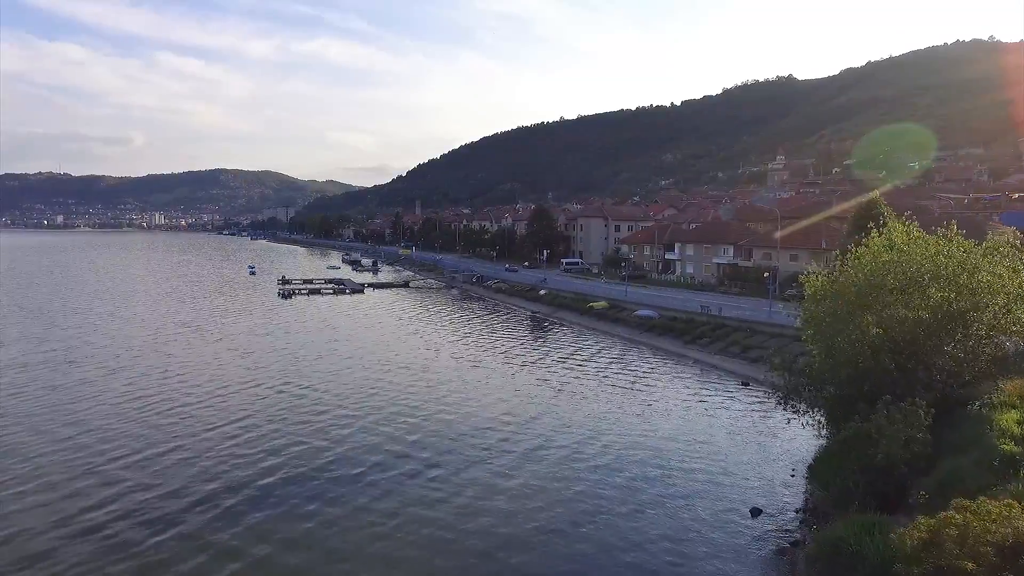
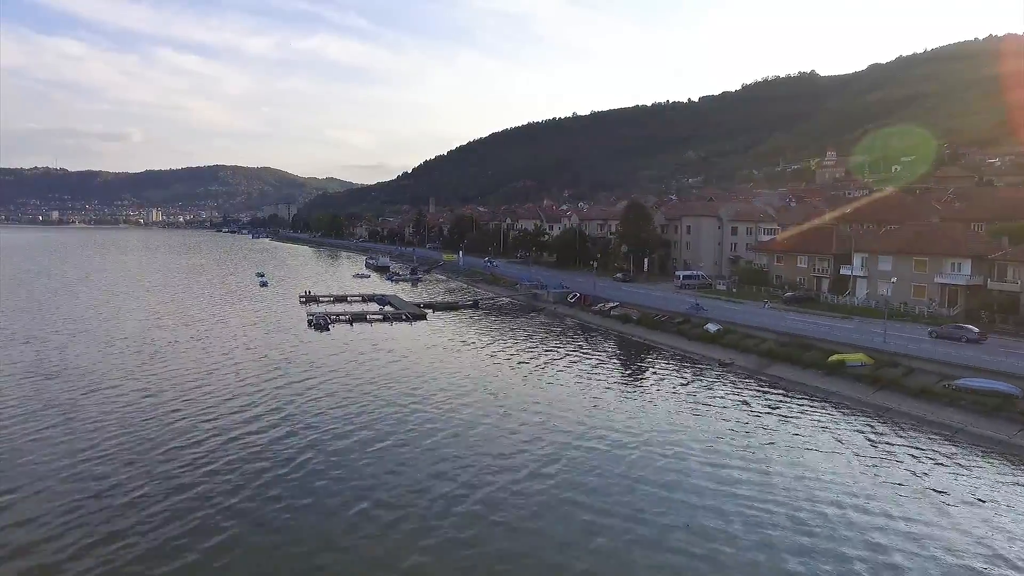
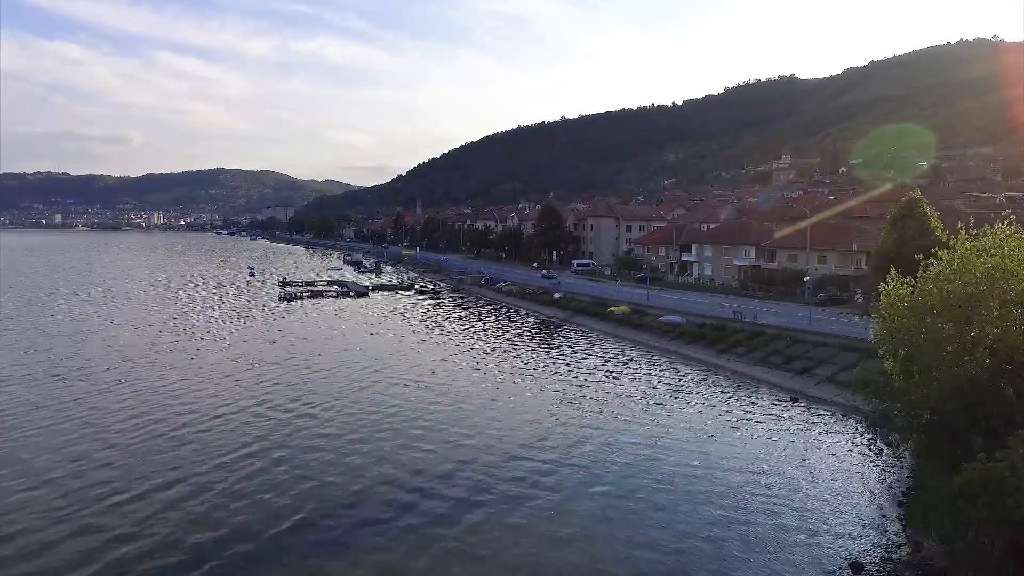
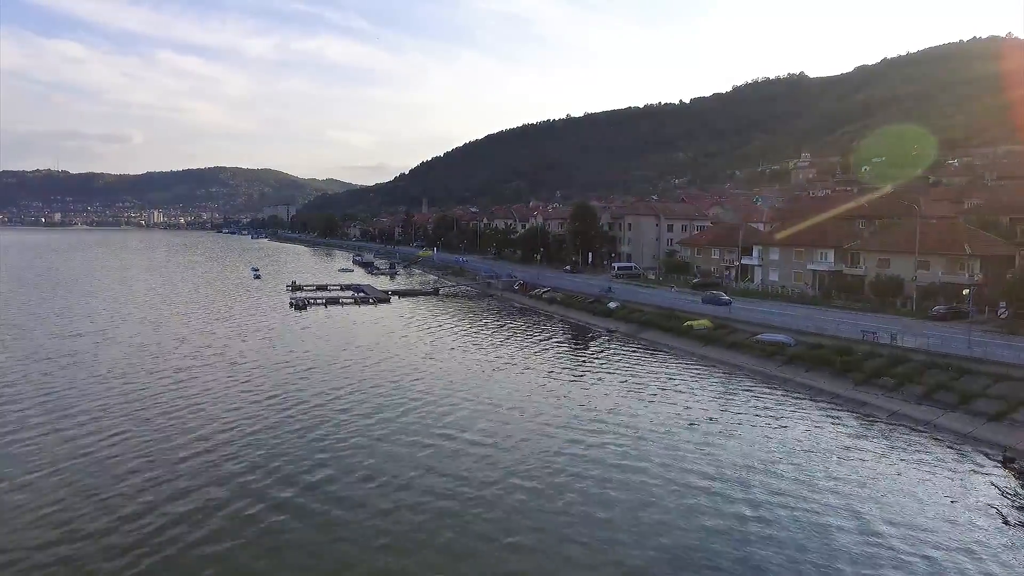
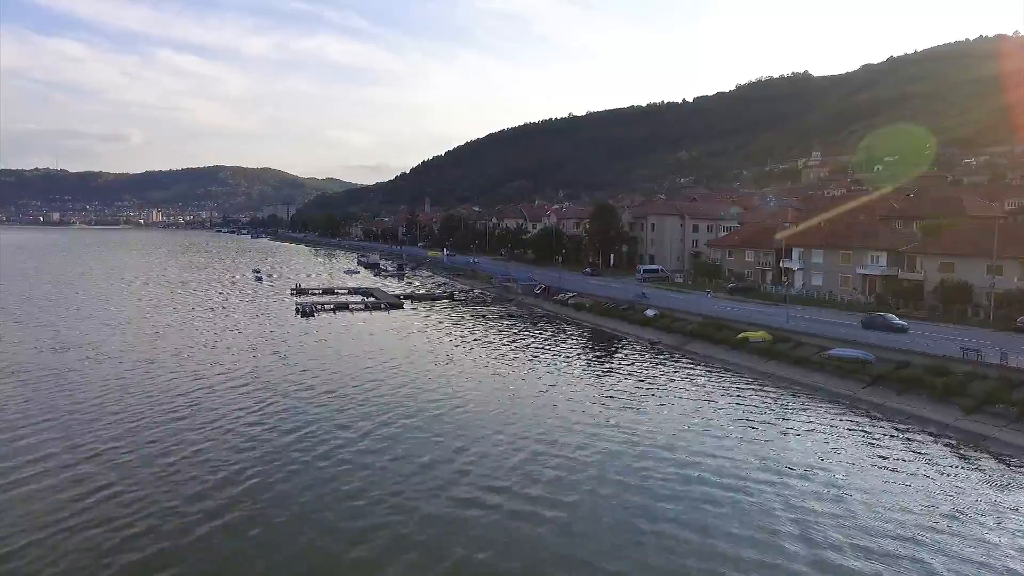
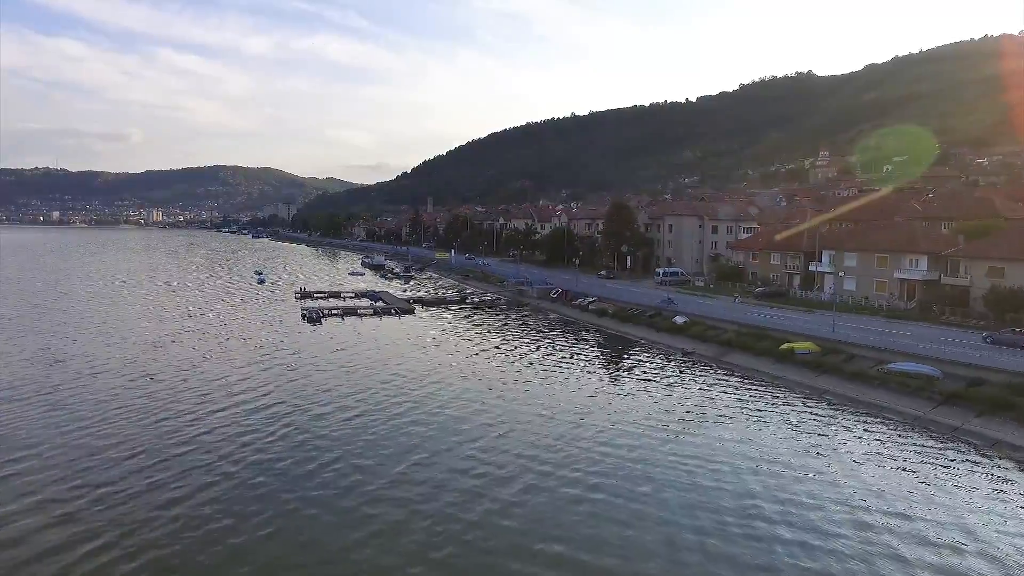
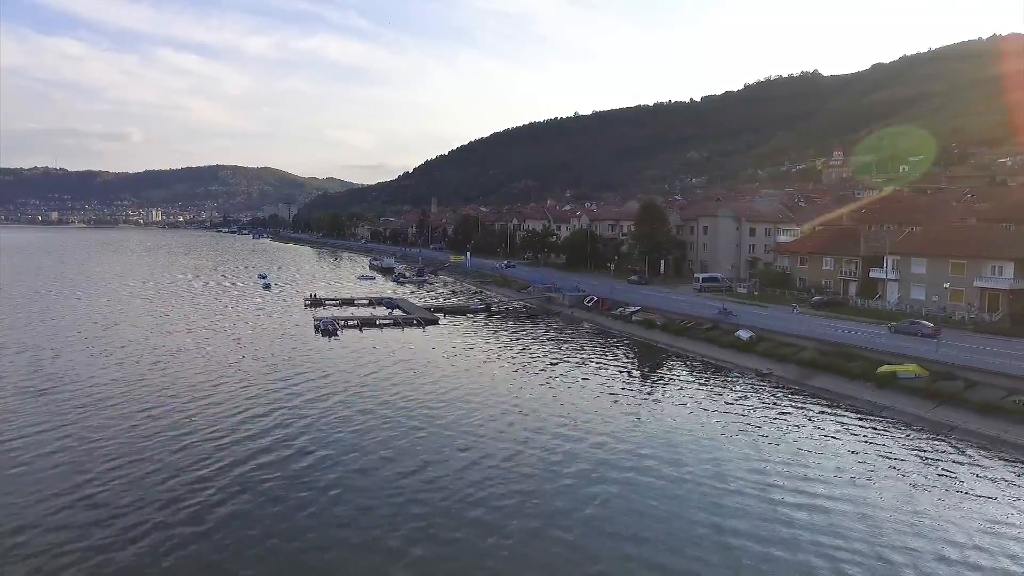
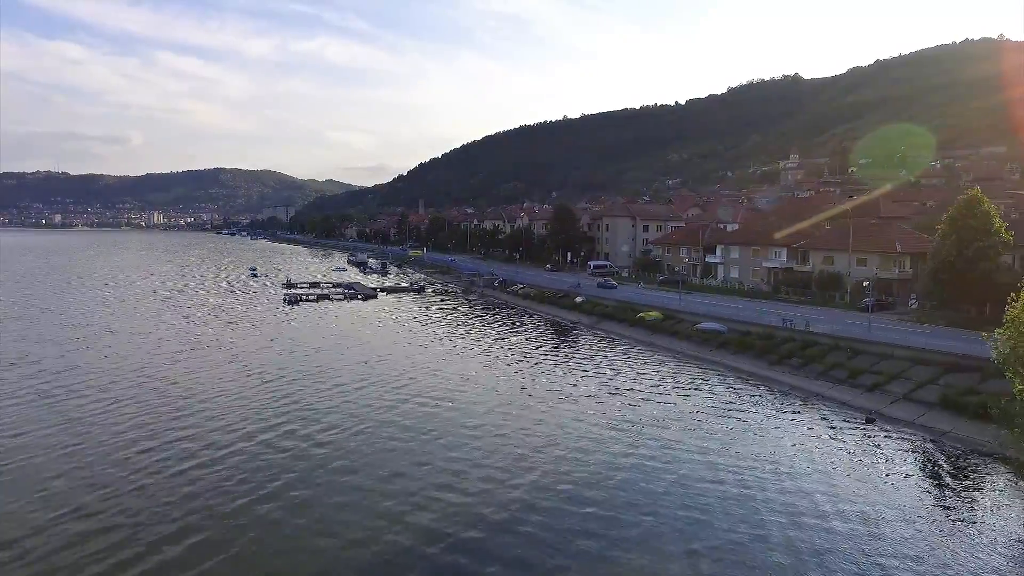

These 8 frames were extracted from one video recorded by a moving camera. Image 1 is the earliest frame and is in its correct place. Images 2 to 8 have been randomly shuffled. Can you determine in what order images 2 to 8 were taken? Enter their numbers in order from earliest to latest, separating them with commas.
3, 8, 4, 5, 6, 2, 7
